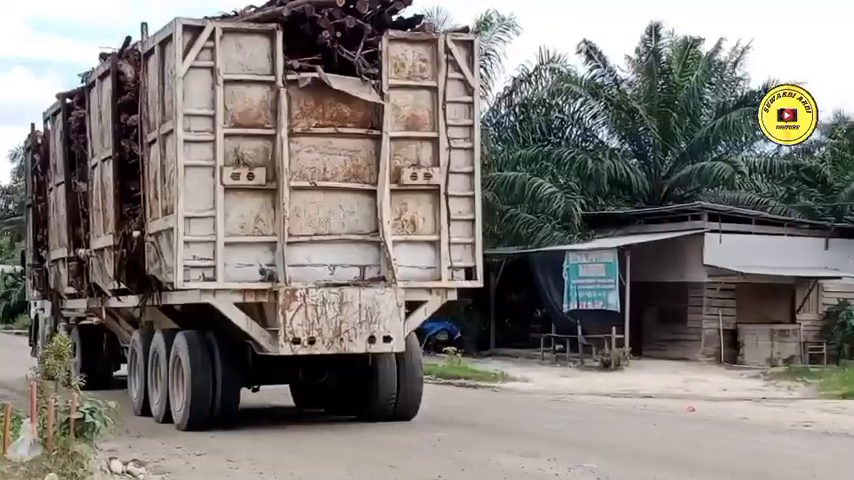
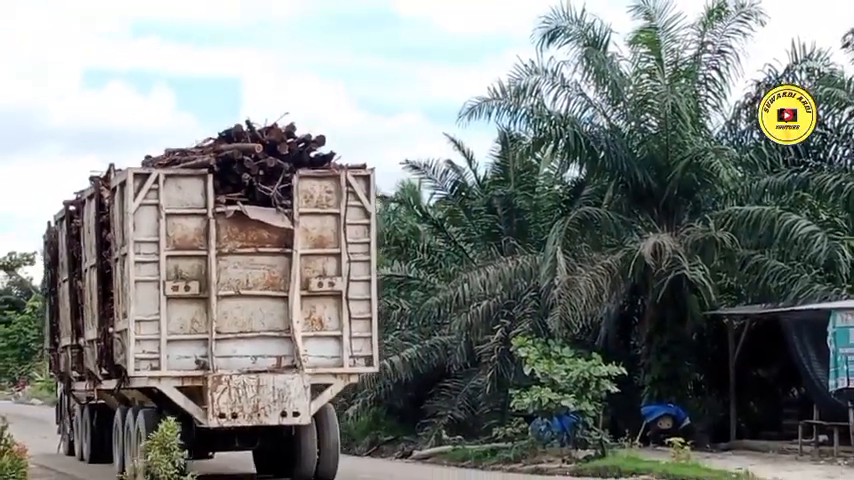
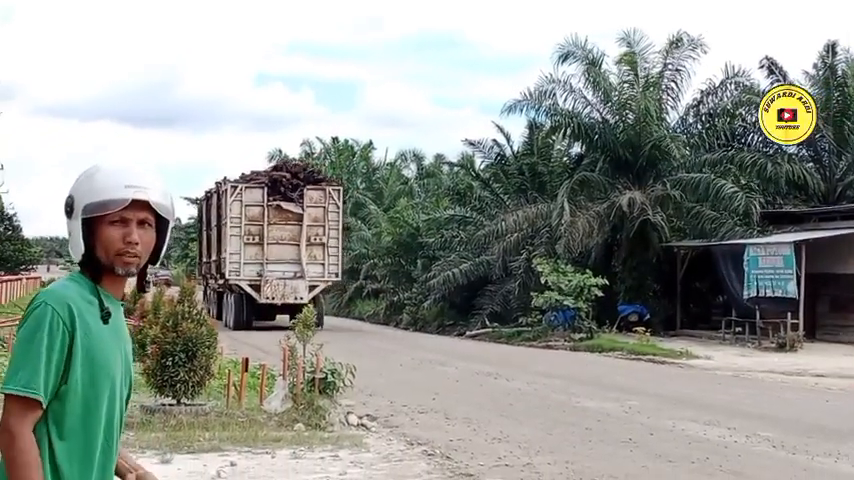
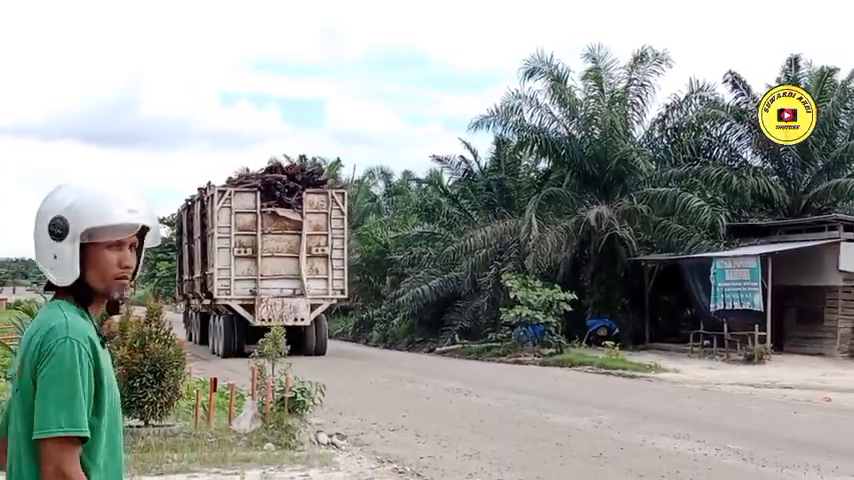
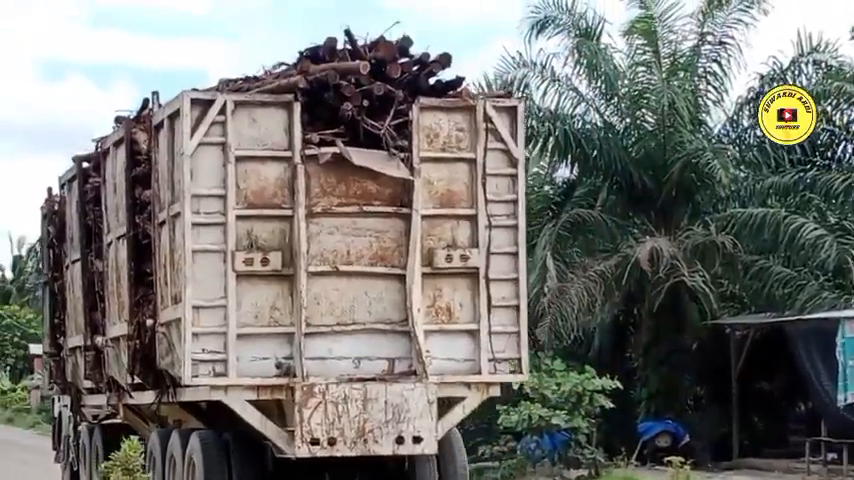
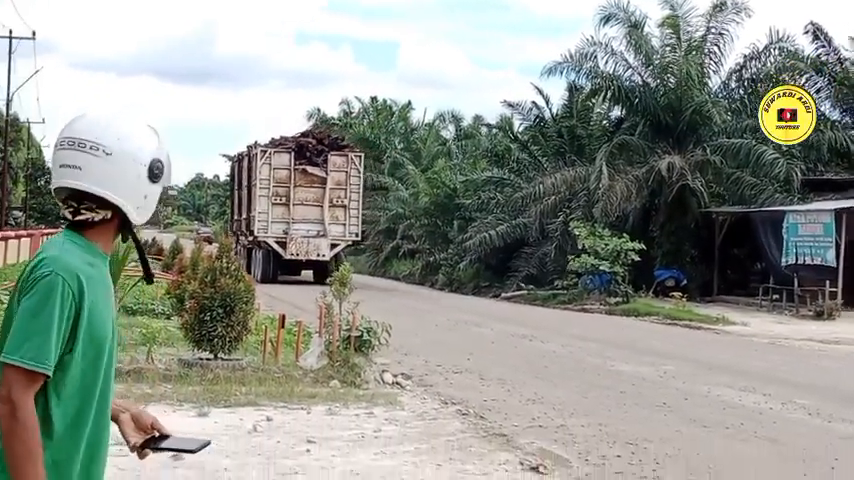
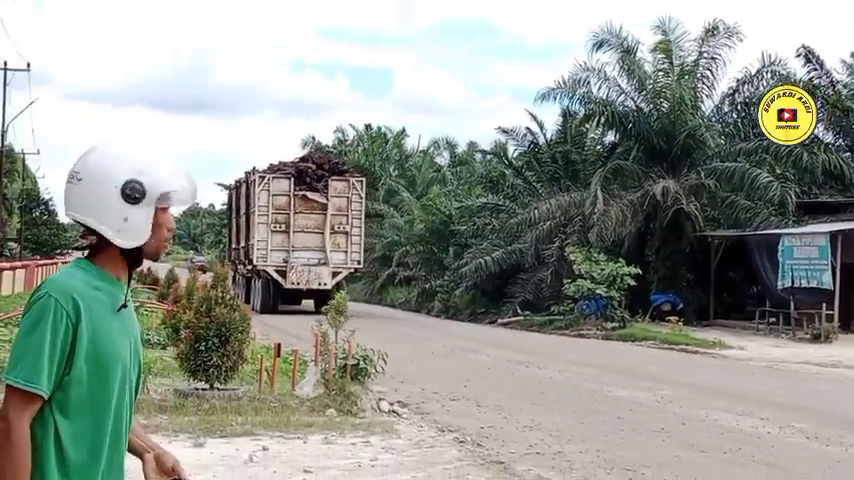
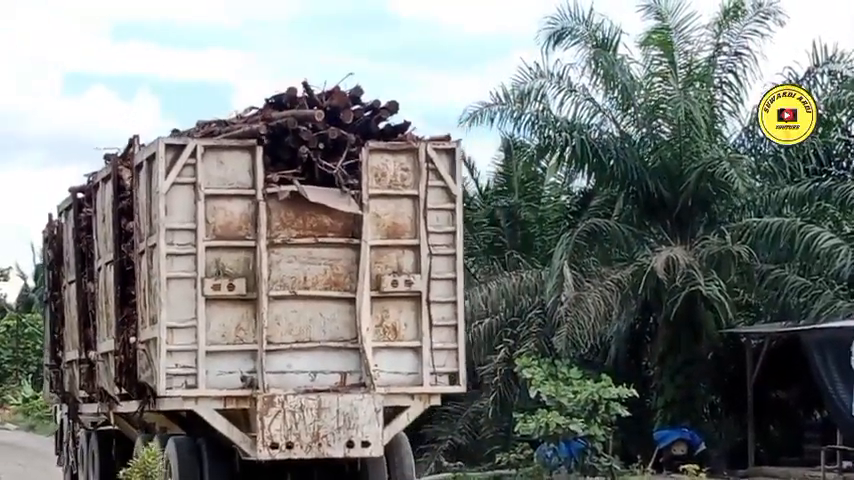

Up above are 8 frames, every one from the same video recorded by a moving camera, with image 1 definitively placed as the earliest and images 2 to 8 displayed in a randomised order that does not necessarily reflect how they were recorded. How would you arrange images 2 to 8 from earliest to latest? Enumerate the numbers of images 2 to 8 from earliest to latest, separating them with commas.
5, 8, 2, 4, 3, 7, 6
